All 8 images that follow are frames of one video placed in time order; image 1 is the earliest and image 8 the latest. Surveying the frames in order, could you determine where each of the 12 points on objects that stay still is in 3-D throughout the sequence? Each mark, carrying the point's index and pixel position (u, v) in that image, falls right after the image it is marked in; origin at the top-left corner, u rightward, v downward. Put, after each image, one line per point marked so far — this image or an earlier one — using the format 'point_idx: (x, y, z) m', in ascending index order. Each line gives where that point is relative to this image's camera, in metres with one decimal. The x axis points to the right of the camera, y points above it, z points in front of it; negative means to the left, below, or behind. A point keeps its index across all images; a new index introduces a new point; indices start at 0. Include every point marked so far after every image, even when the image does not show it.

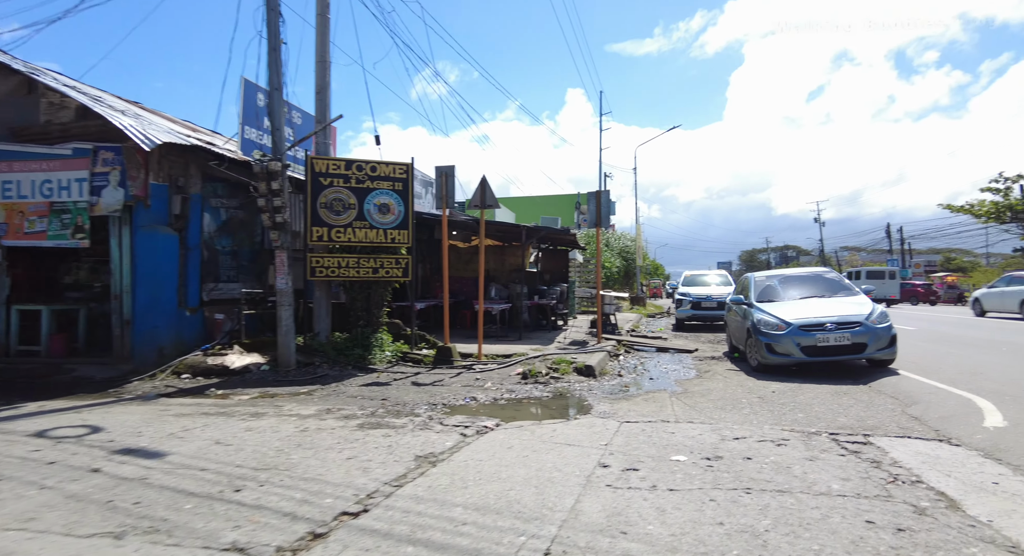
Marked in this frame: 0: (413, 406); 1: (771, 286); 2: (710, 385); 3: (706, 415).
0: (-1.2, -1.5, +6.0) m
1: (+4.6, -0.2, +9.0) m
2: (+2.8, -1.5, +7.1) m
3: (+2.0, -1.4, +5.3) m
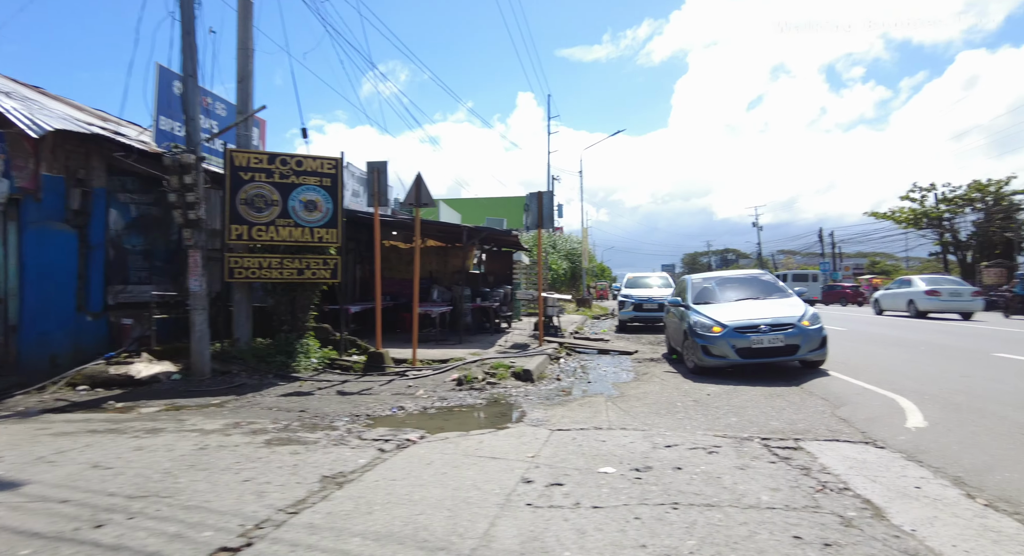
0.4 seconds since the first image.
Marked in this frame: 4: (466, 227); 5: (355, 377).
0: (-2.0, -1.6, +5.6) m
1: (+3.5, -0.2, +9.0) m
2: (+1.9, -1.5, +7.0) m
3: (+1.3, -1.5, +5.1) m
4: (-1.1, +1.1, +11.0) m
5: (-2.4, -1.5, +7.7) m
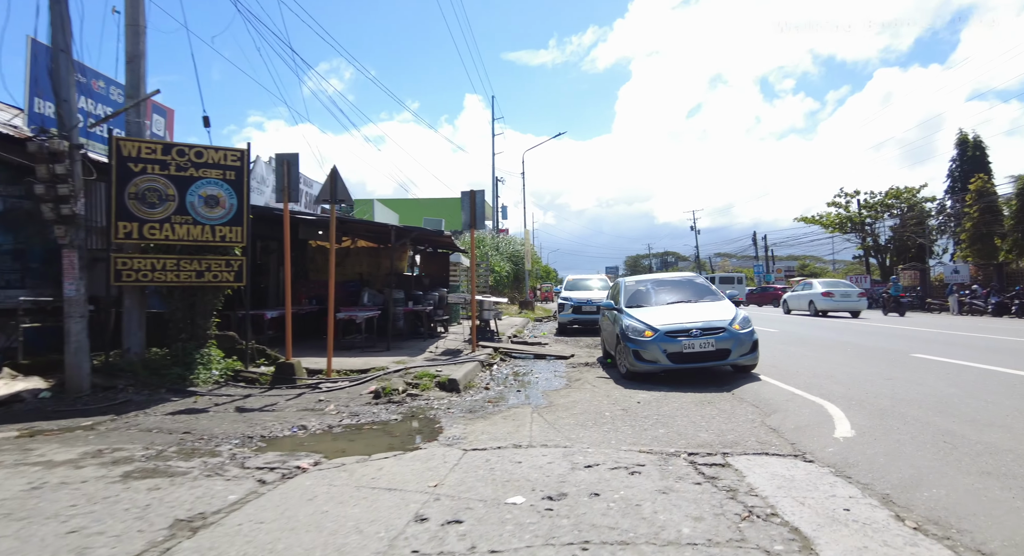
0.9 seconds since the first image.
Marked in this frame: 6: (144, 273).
0: (-2.8, -1.6, +4.8) m
1: (+2.3, -0.2, +8.8) m
2: (+0.9, -1.6, +6.6) m
3: (+0.5, -1.5, +4.7) m
4: (-2.5, +1.1, +10.3) m
5: (-3.5, -1.6, +6.9) m
6: (-5.2, +0.1, +7.0) m
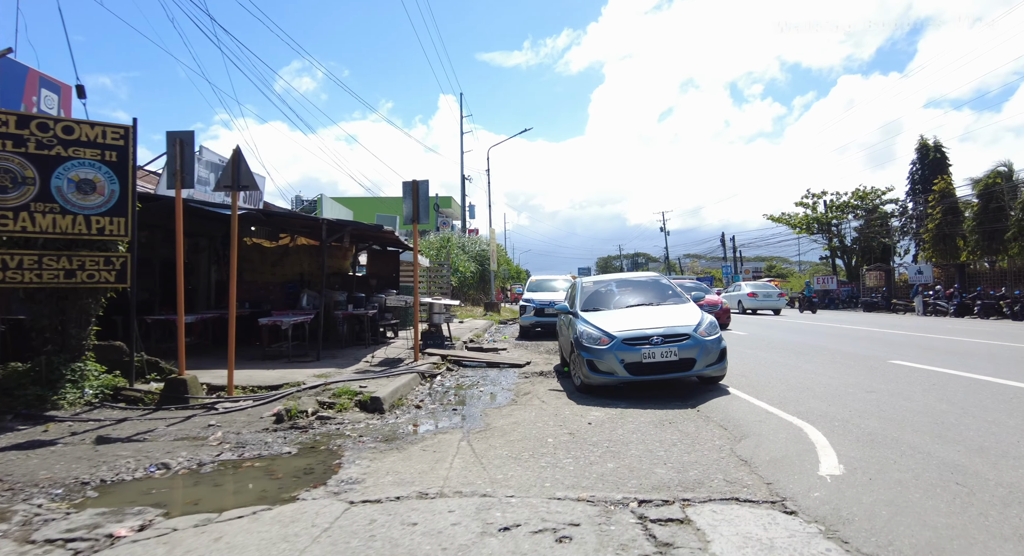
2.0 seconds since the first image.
0: (-3.5, -1.6, +3.7) m
1: (+1.4, -0.2, +8.0) m
2: (+0.1, -1.6, +5.7) m
3: (-0.2, -1.5, +3.7) m
4: (-3.4, +1.1, +9.2) m
5: (-4.2, -1.6, +5.7) m
6: (-6.0, +0.1, +5.8) m
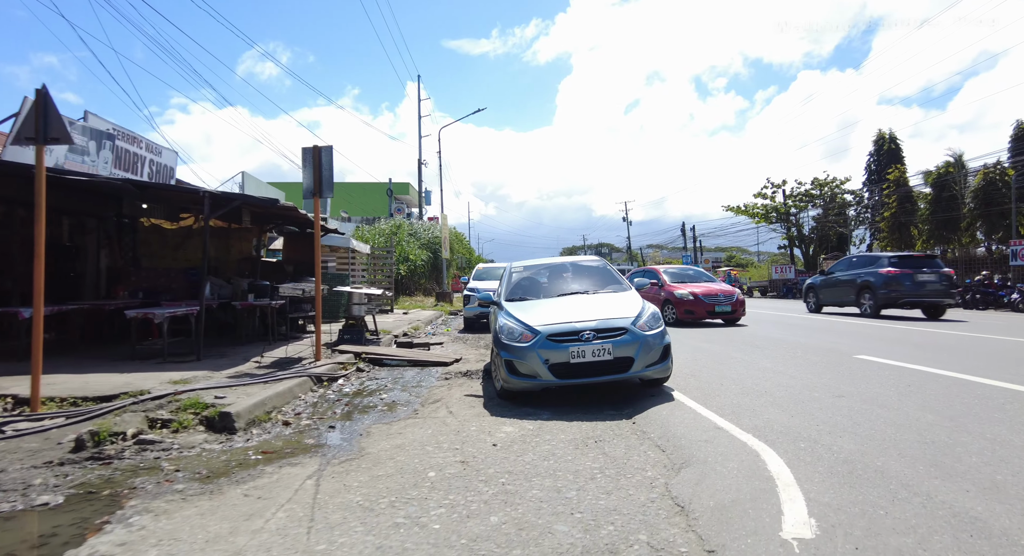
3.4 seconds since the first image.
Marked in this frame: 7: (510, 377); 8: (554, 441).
0: (-4.4, -1.4, +2.2) m
1: (+0.3, 0.0, +6.8) m
2: (-0.8, -1.4, +4.5) m
3: (-1.0, -1.3, +2.5) m
4: (-4.6, +1.3, +7.7) m
5: (-5.2, -1.4, +4.2) m
6: (-6.9, +0.3, +4.1) m
7: (0.0, -1.0, +5.2) m
8: (+0.3, -1.3, +4.1) m
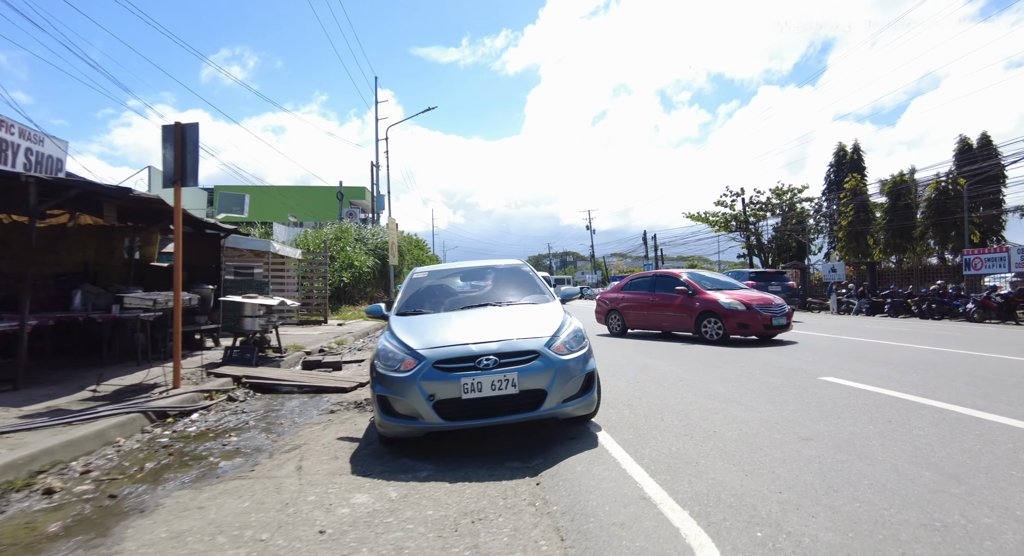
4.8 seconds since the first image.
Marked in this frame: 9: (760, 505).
0: (-5.1, -1.4, +0.7) m
1: (-0.8, -0.1, +5.5) m
2: (-1.8, -1.4, +3.1) m
3: (-1.8, -1.4, +1.2) m
4: (-5.7, +1.2, +6.2) m
5: (-6.1, -1.4, +2.6) m
6: (-7.8, +0.2, +2.4) m
7: (-1.0, -1.1, +3.9) m
8: (-0.6, -1.4, +2.9) m
9: (+1.3, -1.2, +2.7) m
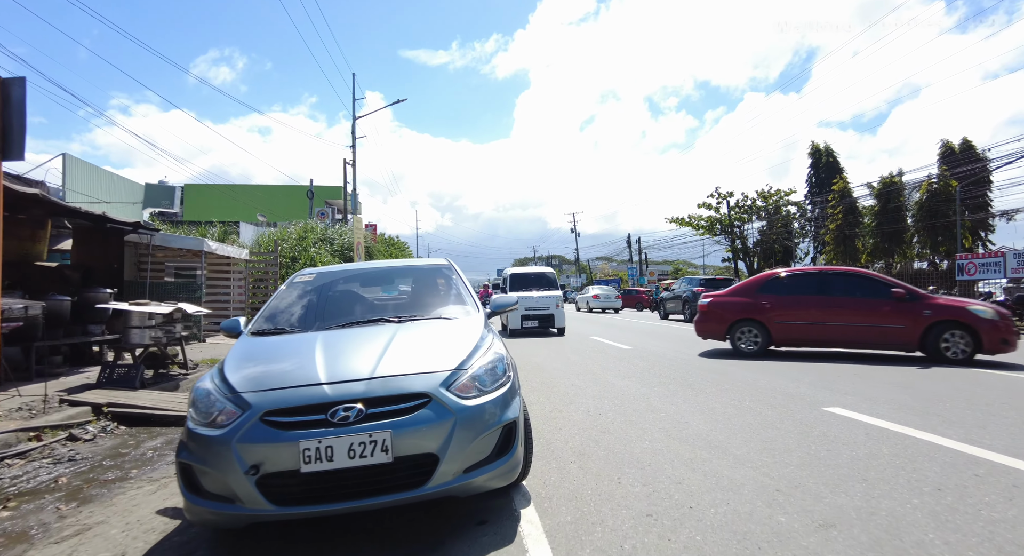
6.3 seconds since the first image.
0: (-5.7, -1.4, -0.7) m
1: (-1.5, -0.1, +4.2) m
2: (-2.4, -1.4, +1.8) m
3: (-2.4, -1.4, -0.2) m
4: (-6.4, +1.2, +4.7) m
5: (-6.7, -1.4, +1.2) m
6: (-8.4, +0.3, +1.0) m
7: (-1.6, -1.1, +2.5) m
8: (-1.2, -1.4, +1.5) m
9: (+0.7, -1.2, +1.4) m
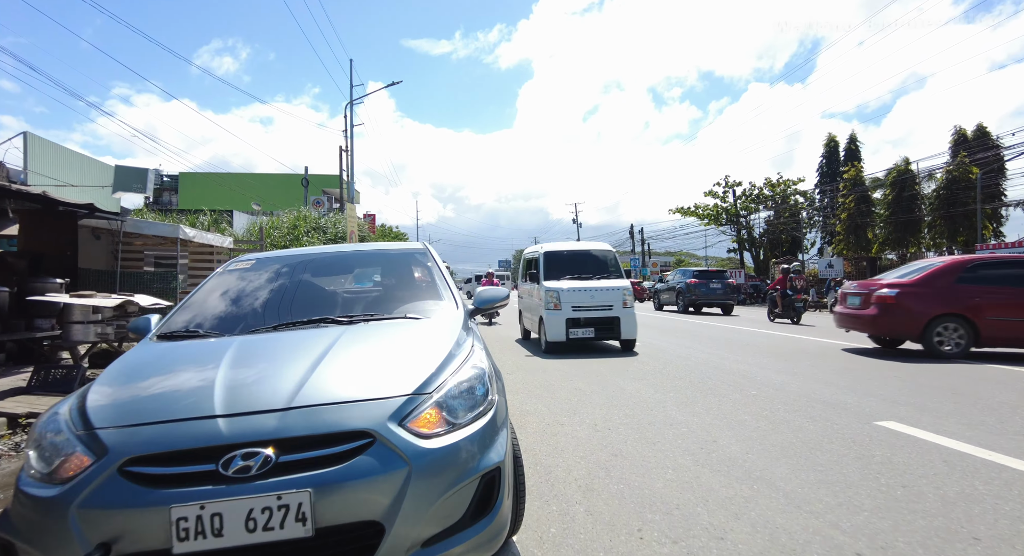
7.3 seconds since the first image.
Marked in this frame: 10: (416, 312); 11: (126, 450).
0: (-5.8, -1.4, -1.5) m
1: (-1.5, -0.1, +3.4) m
2: (-2.5, -1.4, +1.0) m
3: (-2.5, -1.3, -1.0) m
4: (-6.5, +1.3, +3.9) m
5: (-6.8, -1.3, +0.4) m
6: (-8.5, +0.3, +0.2) m
7: (-1.7, -1.1, +1.7) m
8: (-1.2, -1.4, +0.7) m
9: (+0.7, -1.2, +0.6) m
10: (-0.4, -0.2, +3.2) m
11: (-1.3, -0.6, +1.7) m
